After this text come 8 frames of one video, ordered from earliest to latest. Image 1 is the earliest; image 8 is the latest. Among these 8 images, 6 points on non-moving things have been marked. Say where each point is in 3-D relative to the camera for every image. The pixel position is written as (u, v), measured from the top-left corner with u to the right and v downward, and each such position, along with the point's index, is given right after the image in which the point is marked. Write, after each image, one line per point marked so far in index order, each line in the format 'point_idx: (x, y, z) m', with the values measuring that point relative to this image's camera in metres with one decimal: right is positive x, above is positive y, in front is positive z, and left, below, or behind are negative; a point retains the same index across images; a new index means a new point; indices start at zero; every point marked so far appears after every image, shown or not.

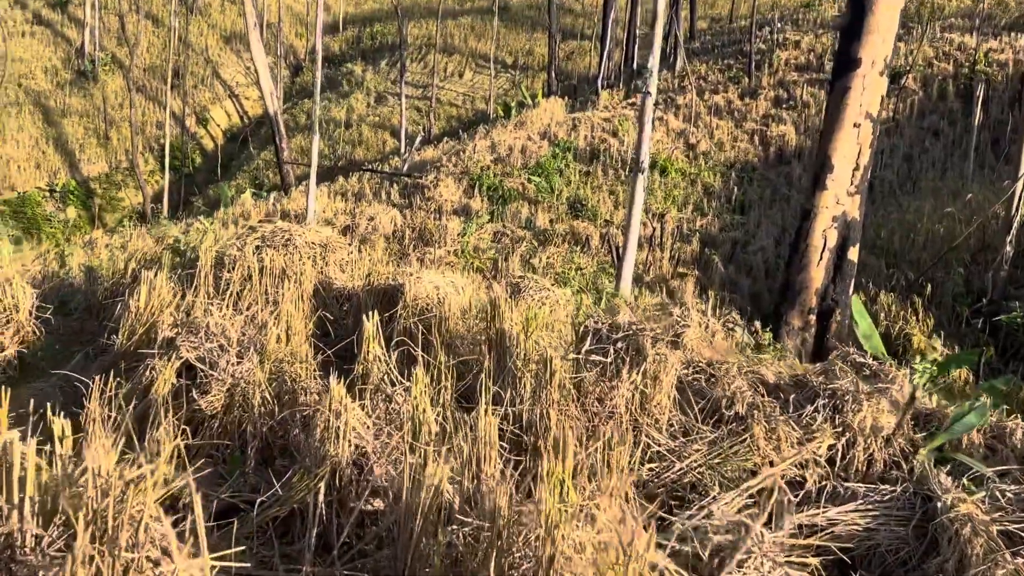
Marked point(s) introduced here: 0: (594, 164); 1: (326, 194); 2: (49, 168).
0: (+1.3, +1.9, +13.2) m
1: (-2.6, +1.3, +11.6) m
2: (-8.1, +2.2, +15.0) m
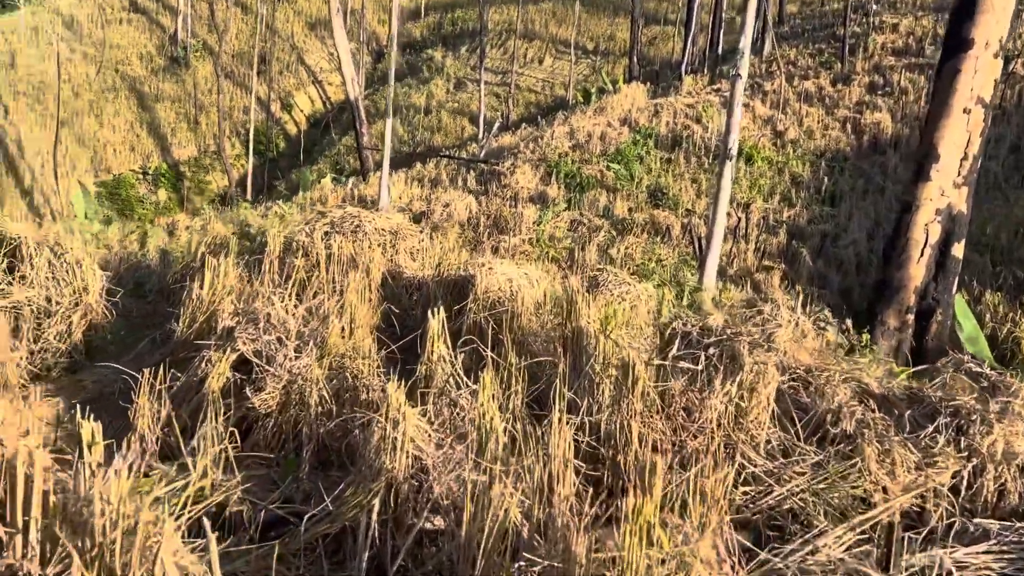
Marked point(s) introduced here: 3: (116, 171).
0: (+2.5, +2.1, +12.8) m
1: (-1.5, +1.5, +11.6) m
2: (-6.7, +2.5, +15.4) m
3: (-6.7, +2.1, +14.6) m
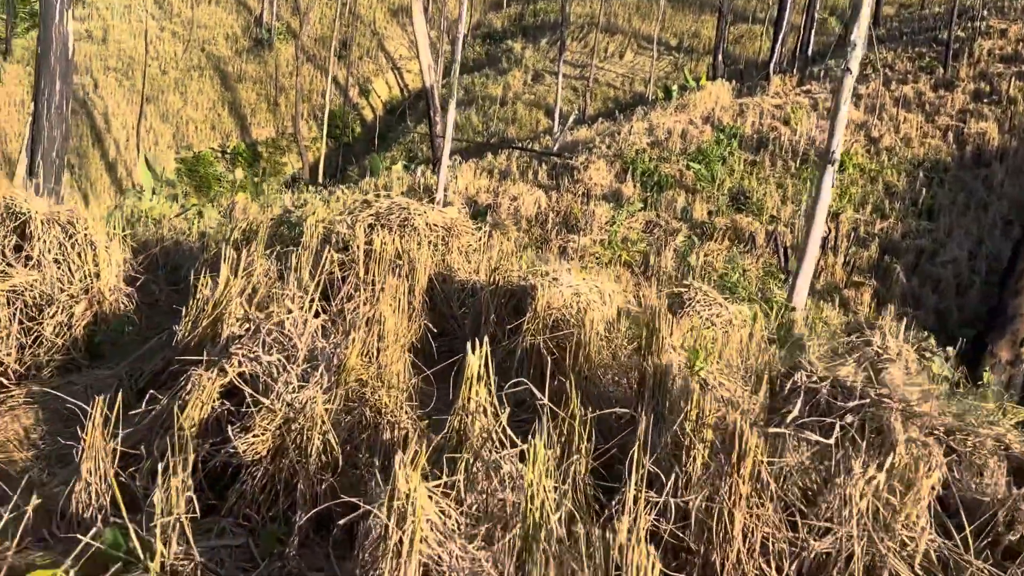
0: (+3.6, +1.9, +12.0) m
1: (-0.5, +1.6, +11.2) m
2: (-5.3, +2.9, +15.4) m
3: (-5.5, +2.4, +14.6) m
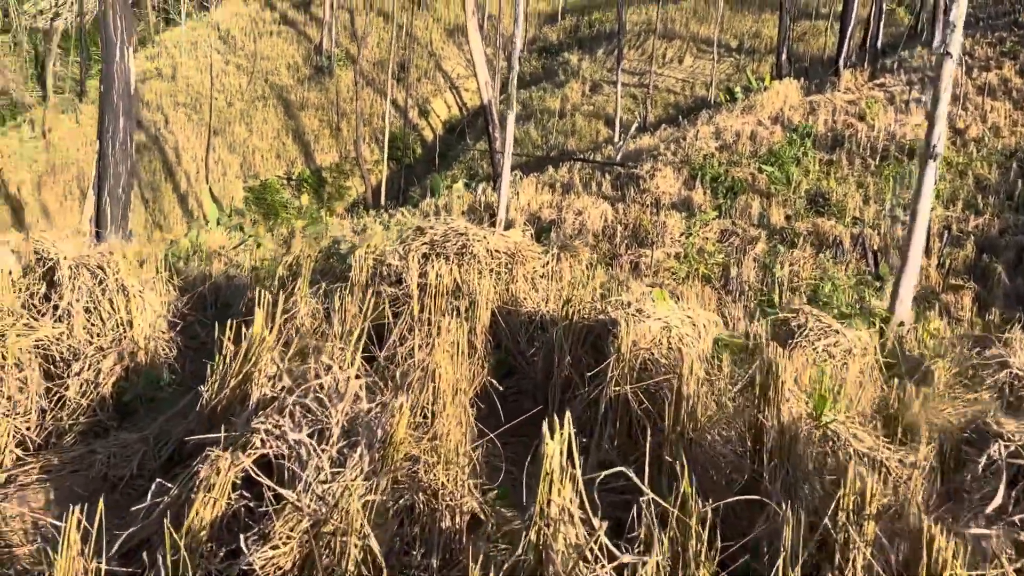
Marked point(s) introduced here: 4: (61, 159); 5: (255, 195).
0: (+4.4, +1.8, +11.4) m
1: (+0.3, +1.3, +10.8) m
2: (-4.2, +2.4, +15.4) m
3: (-4.4, +2.0, +14.6) m
4: (-6.6, +2.0, +12.4) m
5: (-4.3, +1.5, +13.8) m
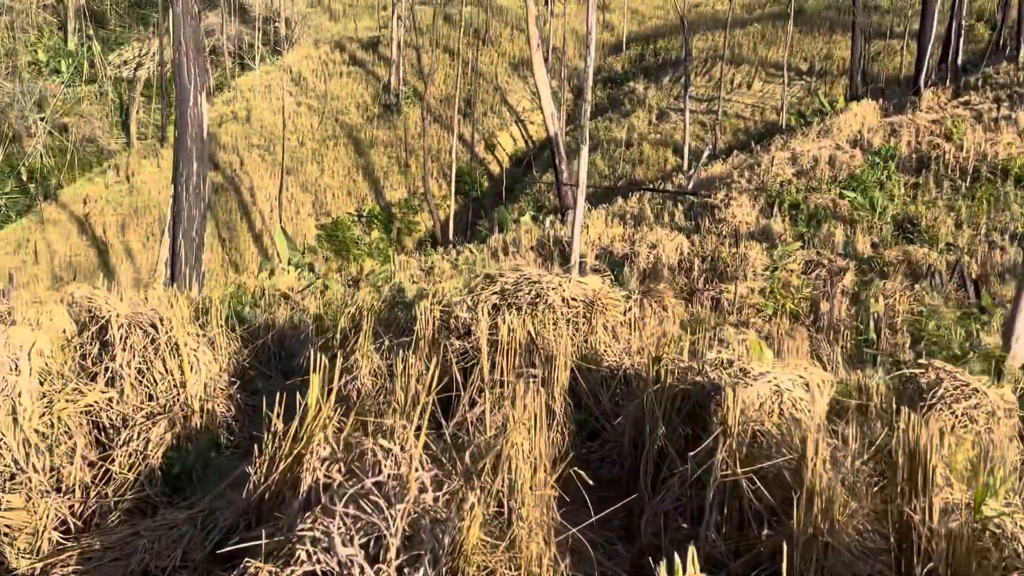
0: (+5.3, +1.5, +10.8) m
1: (+1.2, +0.9, +10.6) m
2: (-3.0, +1.7, +15.6) m
3: (-3.2, +1.3, +14.8) m
4: (-5.6, +1.3, +12.7) m
5: (-3.2, +0.9, +13.9) m
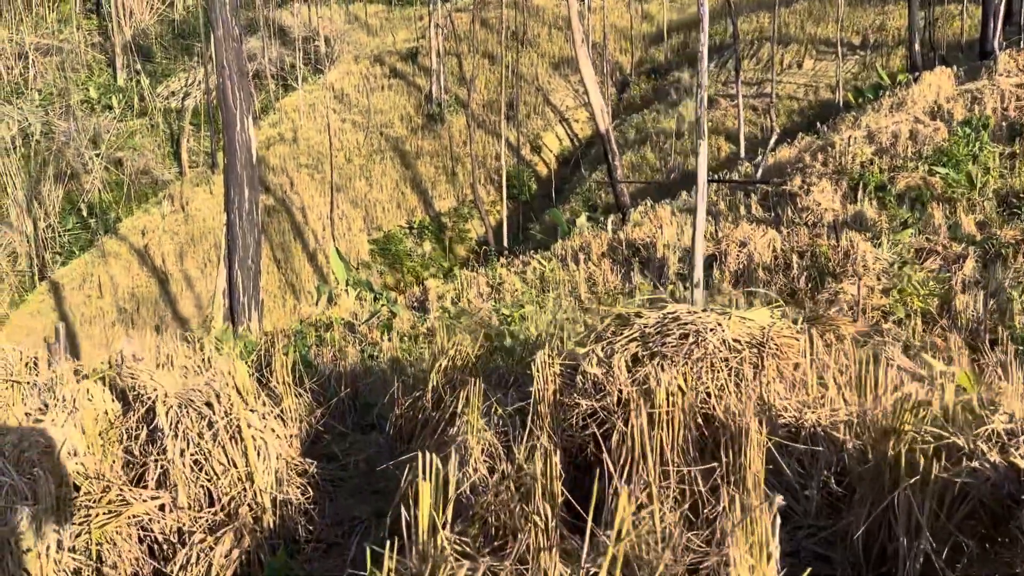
0: (+6.0, +1.7, +9.9) m
1: (+1.9, +0.9, +9.9) m
2: (-1.9, +1.4, +15.2) m
3: (-2.2, +1.0, +14.4) m
4: (-4.7, +0.9, +12.5) m
5: (-2.2, +0.6, +13.5) m
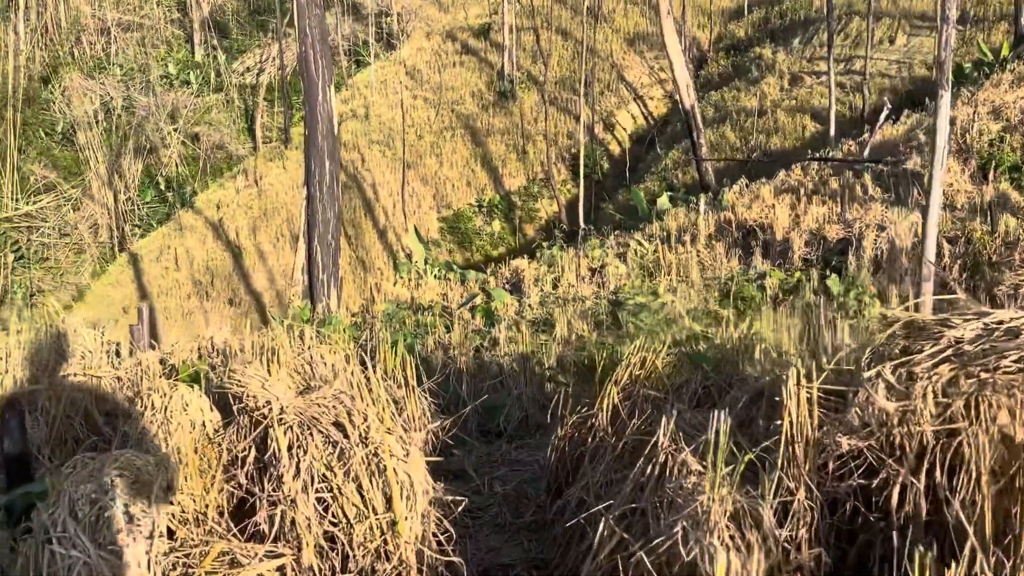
0: (+7.1, +1.8, +8.9) m
1: (+3.0, +1.0, +9.2) m
2: (-0.5, +1.8, +14.7) m
3: (-0.8, +1.3, +13.9) m
4: (-3.5, +1.2, +12.2) m
5: (-0.9, +0.9, +13.1) m
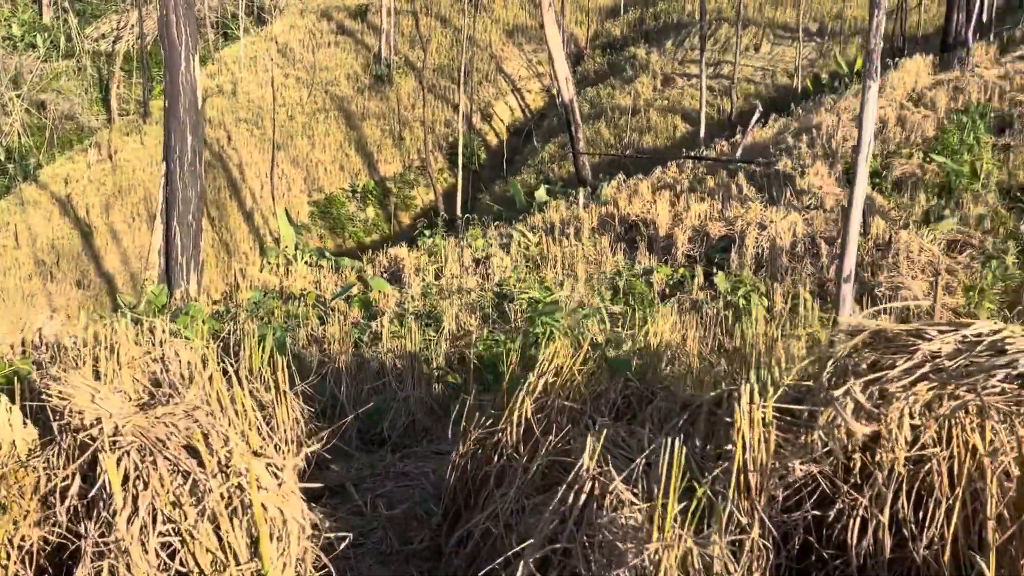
0: (+5.8, +1.7, +9.5) m
1: (+1.6, +1.1, +9.3) m
2: (-2.6, +2.0, +14.2) m
3: (-2.8, +1.5, +13.4) m
4: (-5.2, +1.5, +11.3) m
5: (-2.8, +1.1, +12.5) m
